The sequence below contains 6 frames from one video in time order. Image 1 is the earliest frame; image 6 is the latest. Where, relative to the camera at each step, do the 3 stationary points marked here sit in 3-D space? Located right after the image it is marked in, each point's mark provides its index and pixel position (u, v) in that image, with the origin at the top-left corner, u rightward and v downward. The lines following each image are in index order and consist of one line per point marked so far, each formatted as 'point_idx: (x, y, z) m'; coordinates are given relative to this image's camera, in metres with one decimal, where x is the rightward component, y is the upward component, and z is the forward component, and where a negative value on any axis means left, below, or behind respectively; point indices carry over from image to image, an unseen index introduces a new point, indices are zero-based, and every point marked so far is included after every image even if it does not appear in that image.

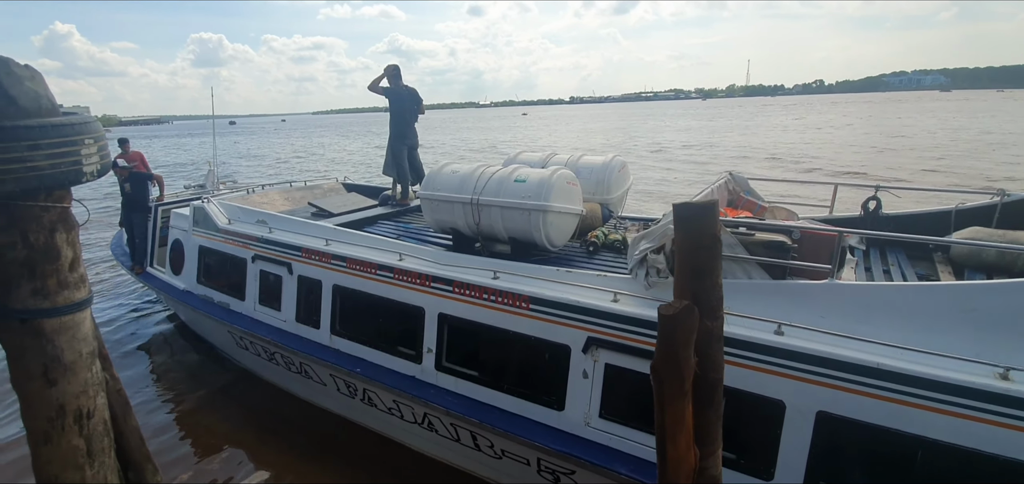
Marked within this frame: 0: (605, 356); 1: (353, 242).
0: (+0.7, -0.9, +4.3) m
1: (-1.9, +0.1, +6.8) m
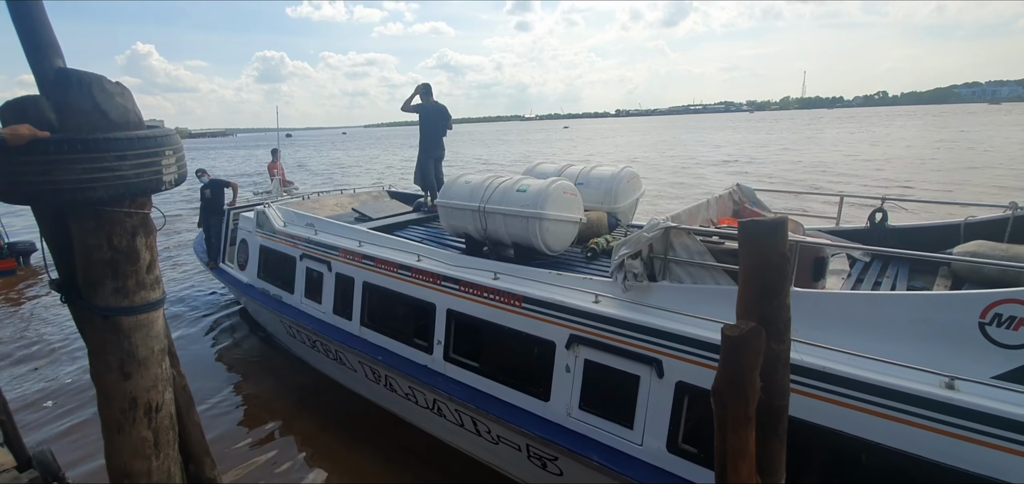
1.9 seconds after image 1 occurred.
0: (+0.6, -0.9, +4.6) m
1: (-1.8, 0.0, +7.4) m
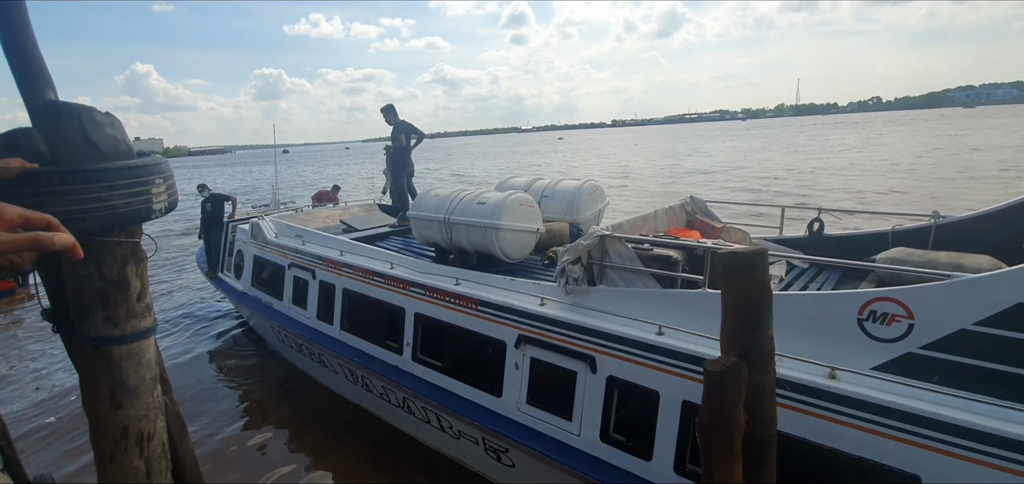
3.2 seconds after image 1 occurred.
0: (+0.2, -1.0, +5.0) m
1: (-2.2, -0.2, +7.9) m
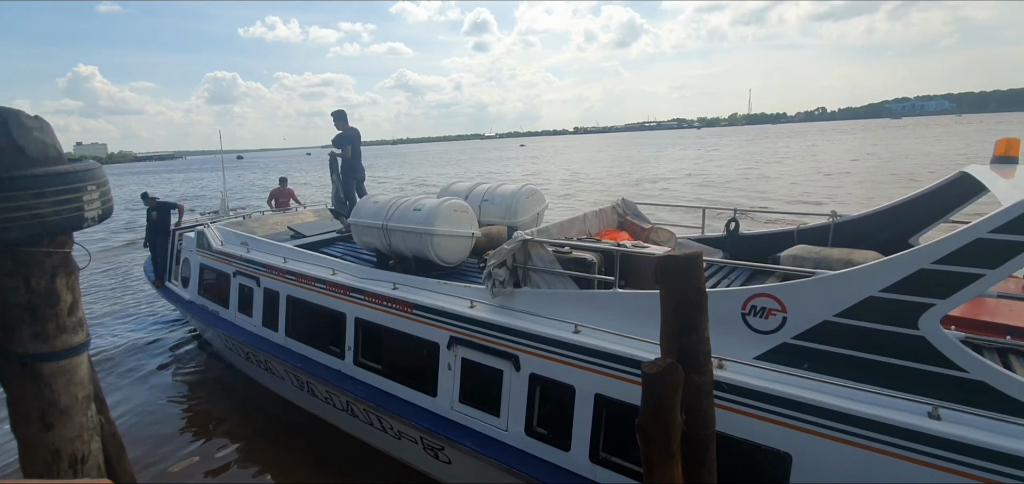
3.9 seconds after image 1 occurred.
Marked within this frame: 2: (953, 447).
0: (-0.5, -1.1, +5.2) m
1: (-3.1, -0.3, +7.9) m
2: (+2.4, -1.1, +2.9) m
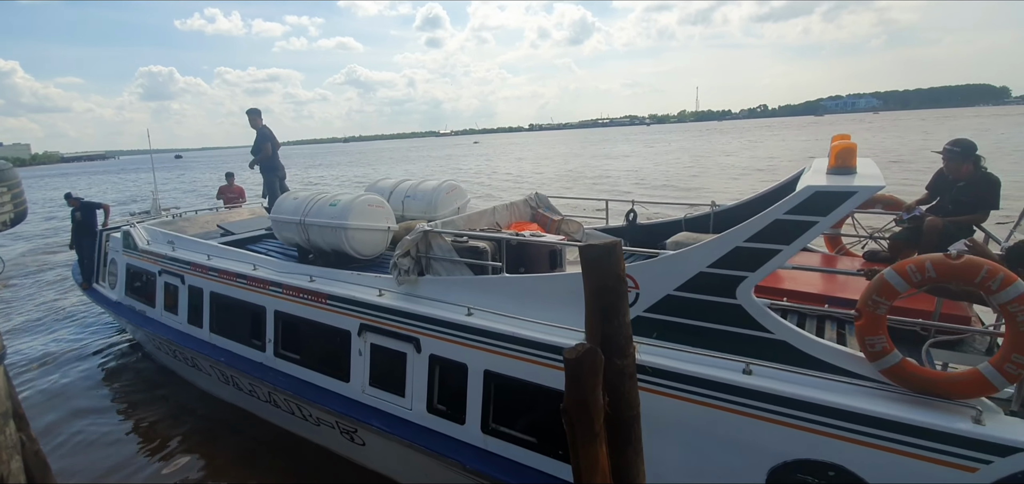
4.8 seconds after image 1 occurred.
0: (-1.5, -1.0, +5.6) m
1: (-4.3, -0.2, +8.1) m
2: (+1.5, -1.0, +3.4) m
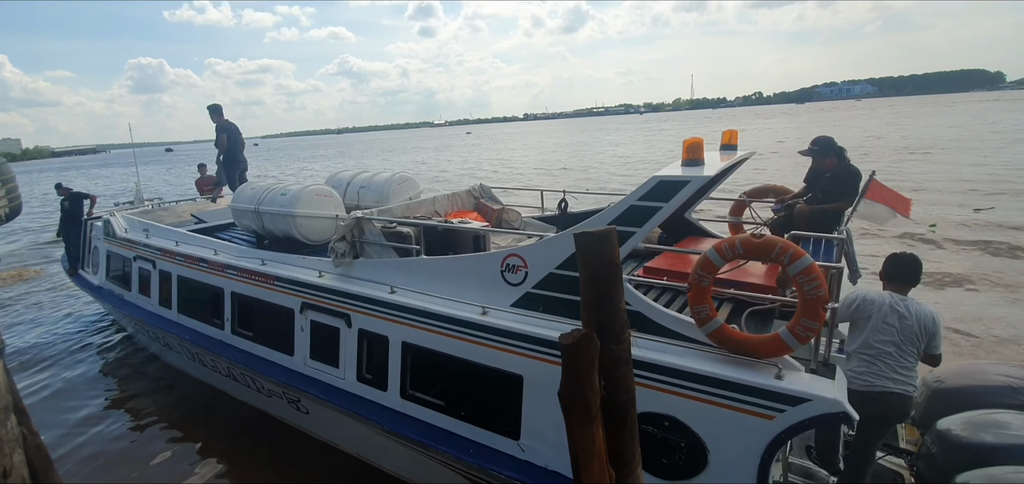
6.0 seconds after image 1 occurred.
0: (-2.3, -0.8, +6.1) m
1: (-5.1, 0.0, +8.6) m
2: (+0.7, -0.8, +3.9) m
